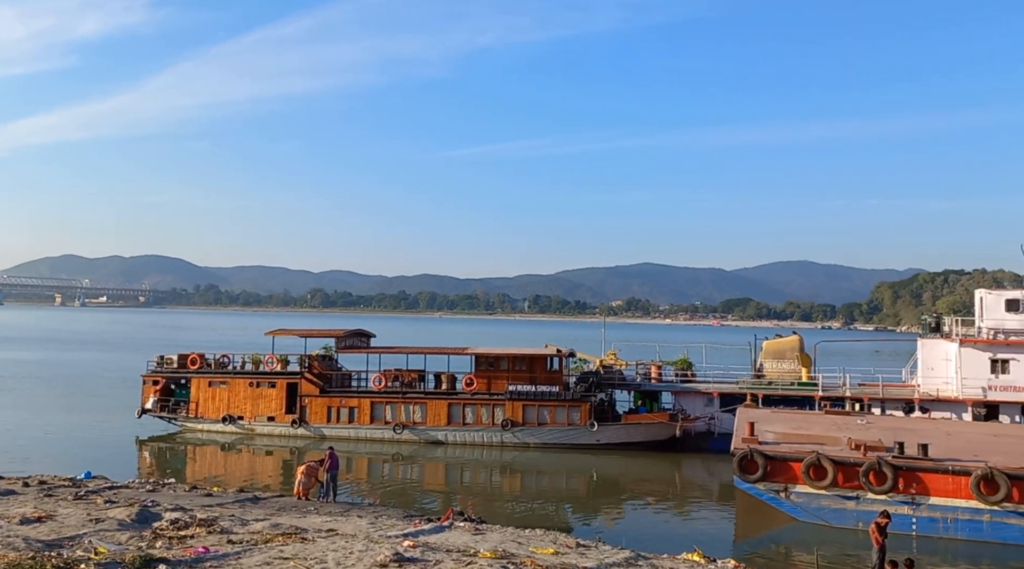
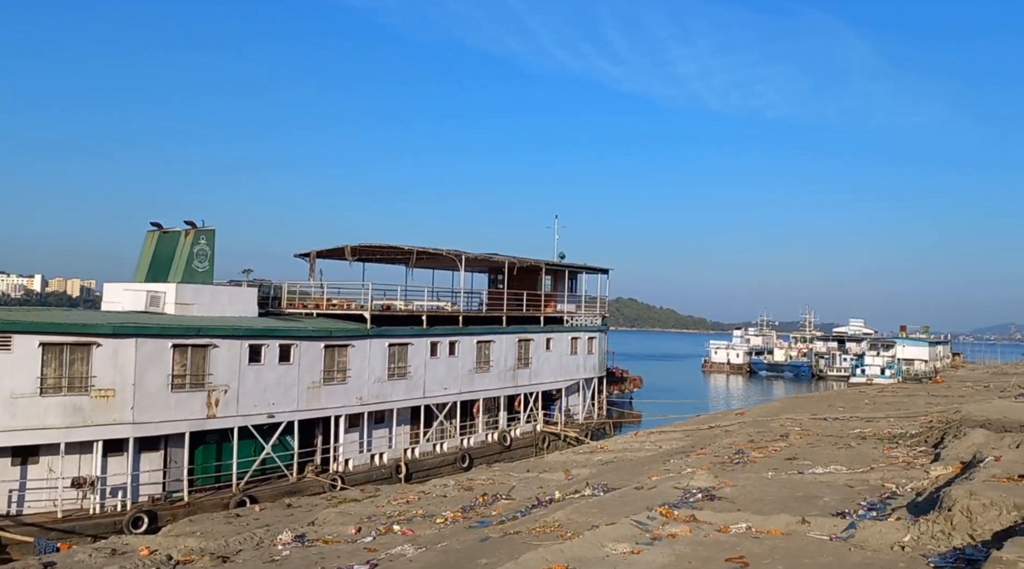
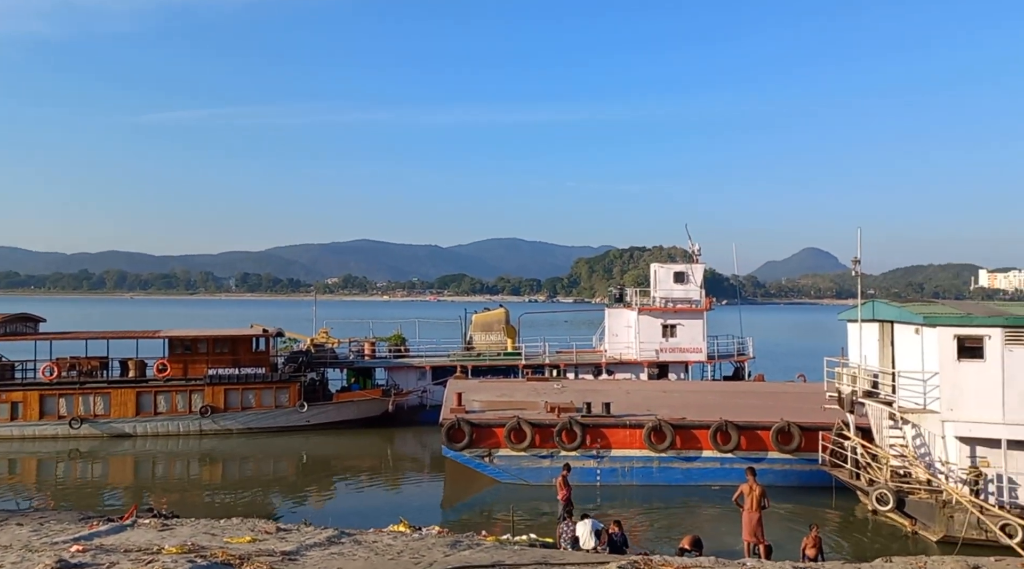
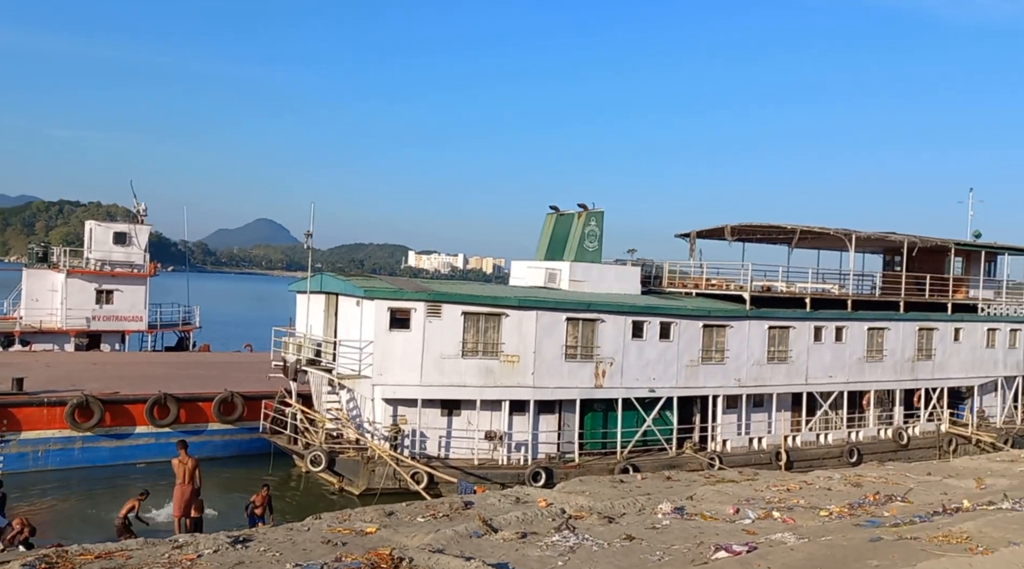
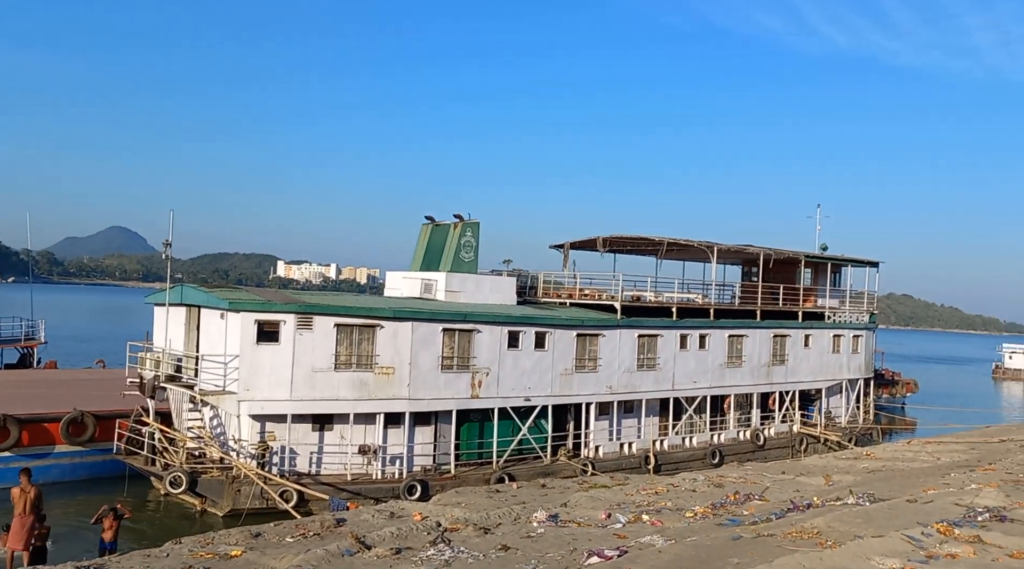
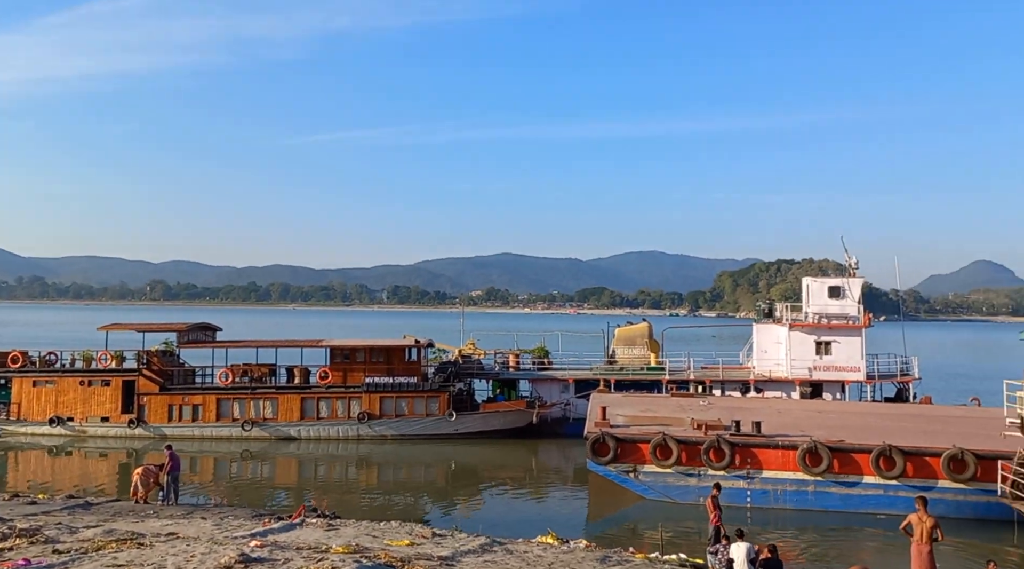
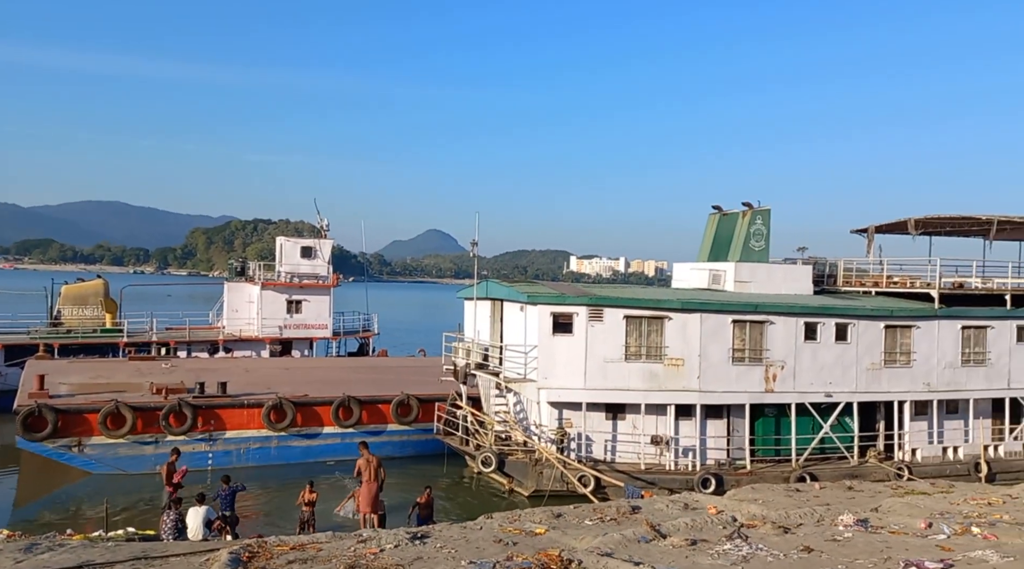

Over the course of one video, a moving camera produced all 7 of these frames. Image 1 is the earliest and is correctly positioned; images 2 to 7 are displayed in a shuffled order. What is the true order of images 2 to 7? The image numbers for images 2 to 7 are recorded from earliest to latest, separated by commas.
6, 3, 7, 4, 5, 2
